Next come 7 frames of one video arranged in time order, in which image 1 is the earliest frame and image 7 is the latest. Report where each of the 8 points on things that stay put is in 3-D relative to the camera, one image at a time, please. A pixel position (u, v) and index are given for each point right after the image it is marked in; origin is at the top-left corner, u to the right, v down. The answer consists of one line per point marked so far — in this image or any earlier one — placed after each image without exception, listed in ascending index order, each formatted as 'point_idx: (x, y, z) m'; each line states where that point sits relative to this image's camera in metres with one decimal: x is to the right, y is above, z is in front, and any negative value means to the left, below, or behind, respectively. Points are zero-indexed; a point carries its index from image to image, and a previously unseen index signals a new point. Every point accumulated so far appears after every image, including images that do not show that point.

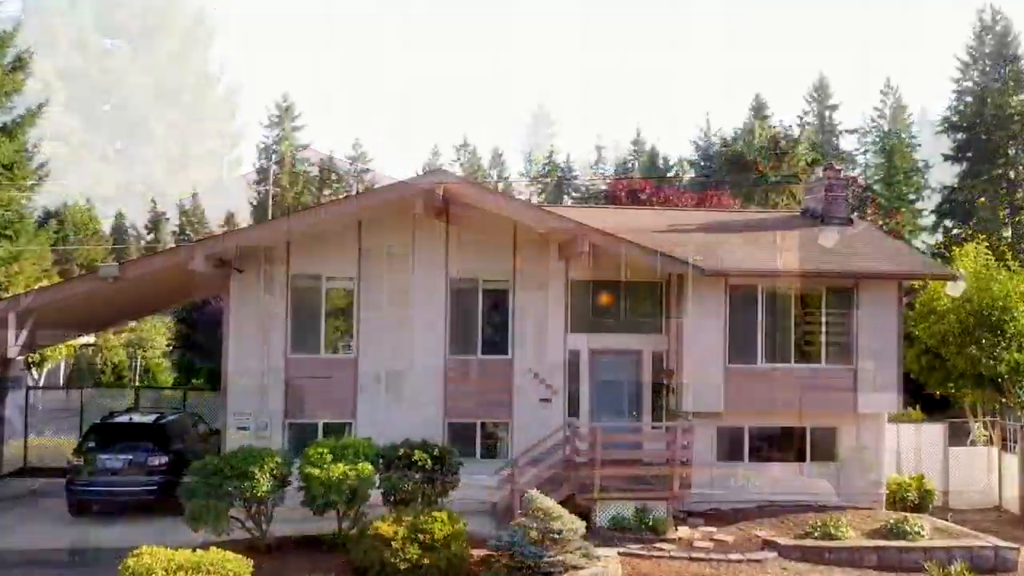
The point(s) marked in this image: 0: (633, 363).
0: (+2.0, -1.3, +16.4) m
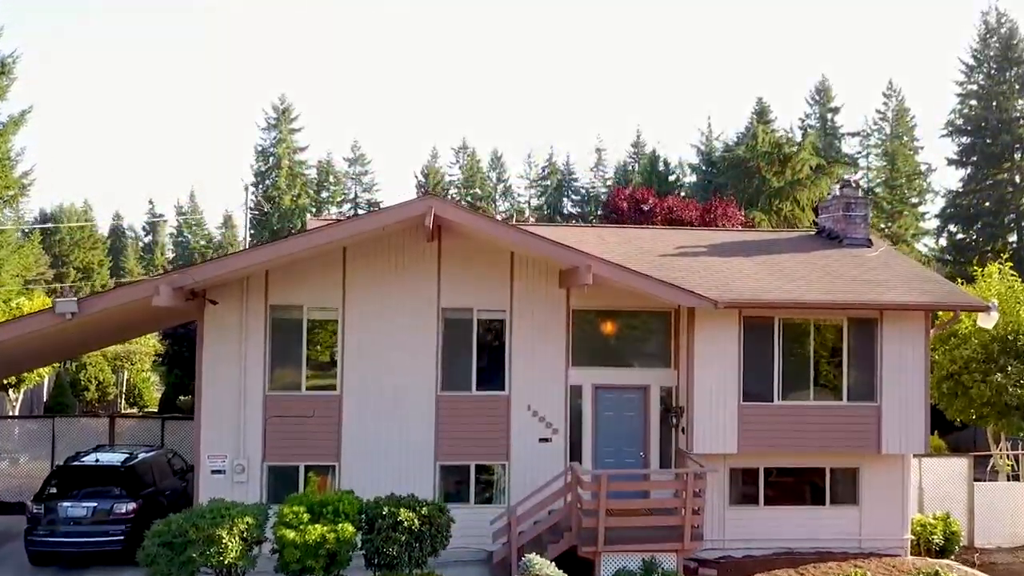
0: (+2.0, -1.7, +15.2) m
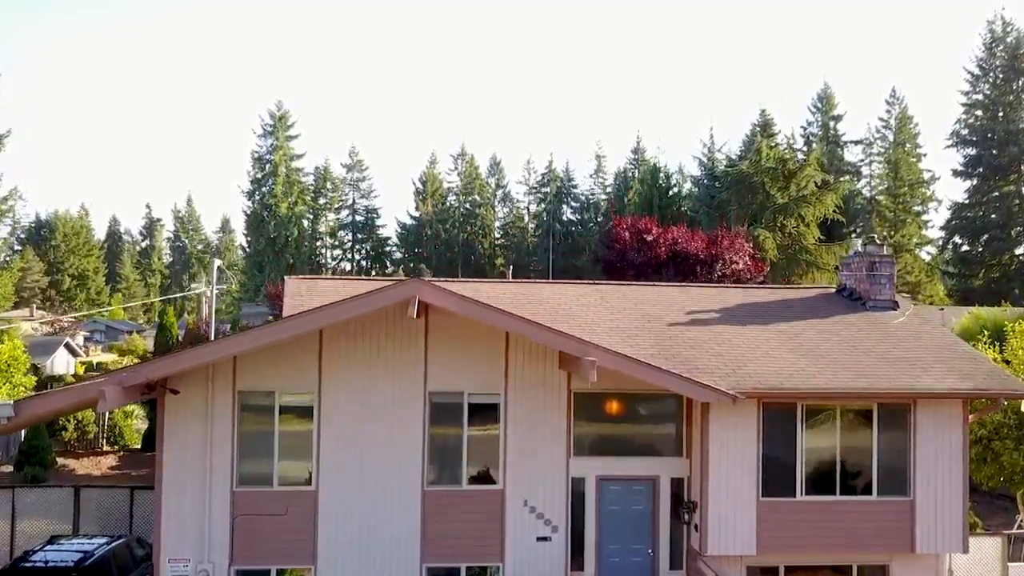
0: (+1.9, -2.9, +13.8) m
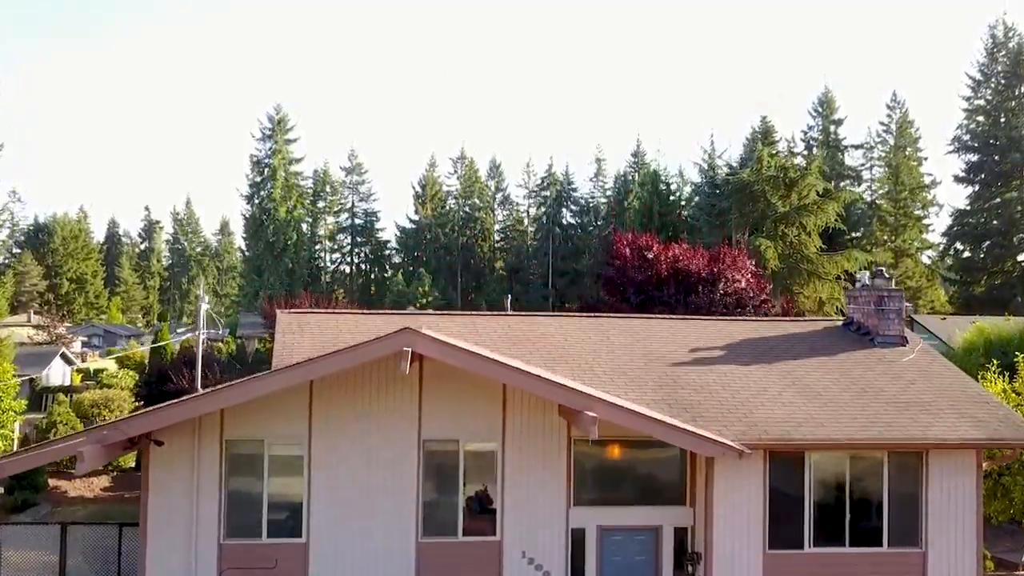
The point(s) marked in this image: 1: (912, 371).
0: (+1.9, -3.5, +13.3) m
1: (+6.2, -1.3, +15.1) m
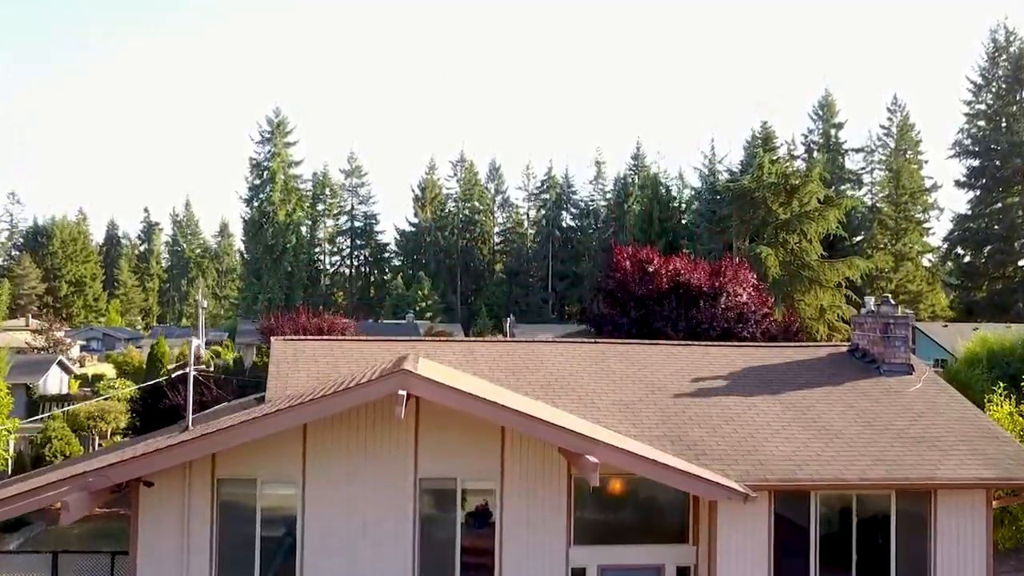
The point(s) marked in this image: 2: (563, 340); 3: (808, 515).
0: (+1.9, -3.9, +13.0) m
1: (+6.1, -1.7, +14.8) m
2: (+0.9, -0.9, +17.2) m
3: (+3.9, -3.0, +12.7) m
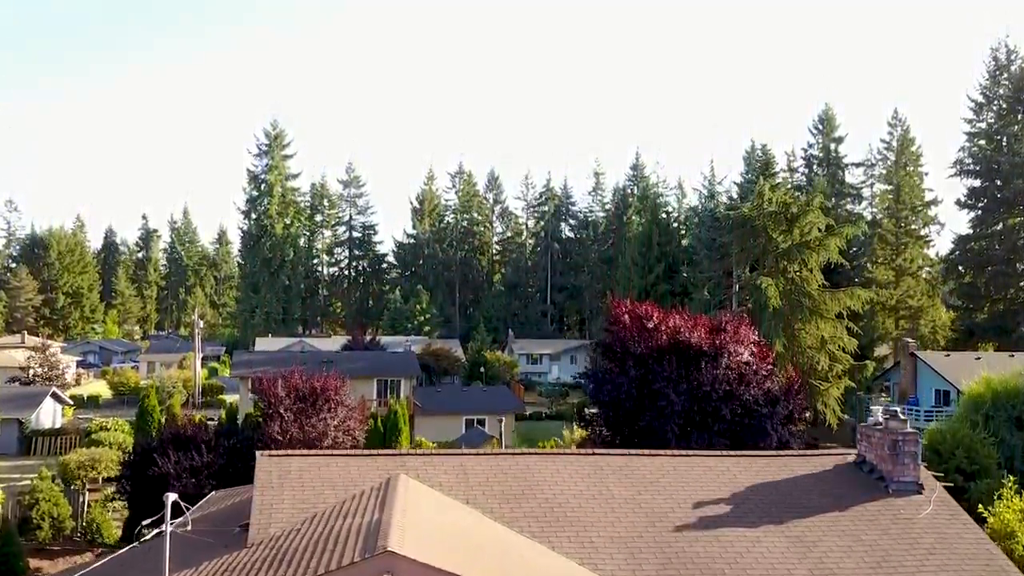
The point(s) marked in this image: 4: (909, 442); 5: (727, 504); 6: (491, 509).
0: (+1.8, -5.7, +12.4) m
1: (+6.1, -3.6, +14.2) m
2: (+0.8, -2.8, +16.6) m
3: (+3.8, -4.8, +12.1) m
4: (+6.3, -2.4, +15.6) m
5: (+3.3, -3.3, +15.0) m
6: (-0.3, -3.2, +14.4) m
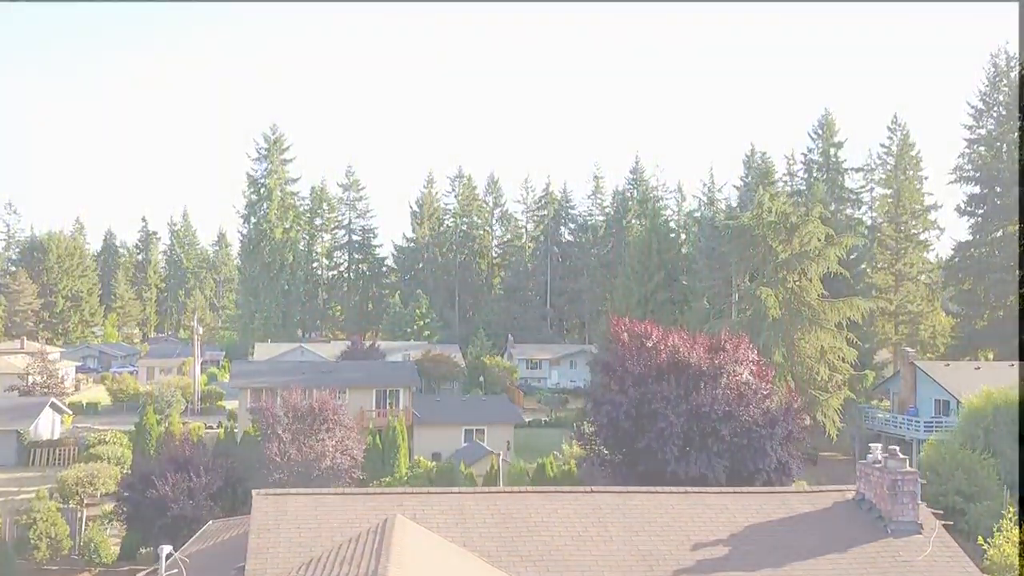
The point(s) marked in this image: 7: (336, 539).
0: (+1.7, -6.4, +12.3) m
1: (+6.0, -4.2, +14.2) m
2: (+0.8, -3.4, +16.5) m
3: (+3.7, -5.4, +12.0) m
4: (+6.3, -3.1, +15.5) m
5: (+3.2, -3.9, +15.0) m
6: (-0.3, -3.9, +14.4) m
7: (-2.6, -3.7, +14.5) m
